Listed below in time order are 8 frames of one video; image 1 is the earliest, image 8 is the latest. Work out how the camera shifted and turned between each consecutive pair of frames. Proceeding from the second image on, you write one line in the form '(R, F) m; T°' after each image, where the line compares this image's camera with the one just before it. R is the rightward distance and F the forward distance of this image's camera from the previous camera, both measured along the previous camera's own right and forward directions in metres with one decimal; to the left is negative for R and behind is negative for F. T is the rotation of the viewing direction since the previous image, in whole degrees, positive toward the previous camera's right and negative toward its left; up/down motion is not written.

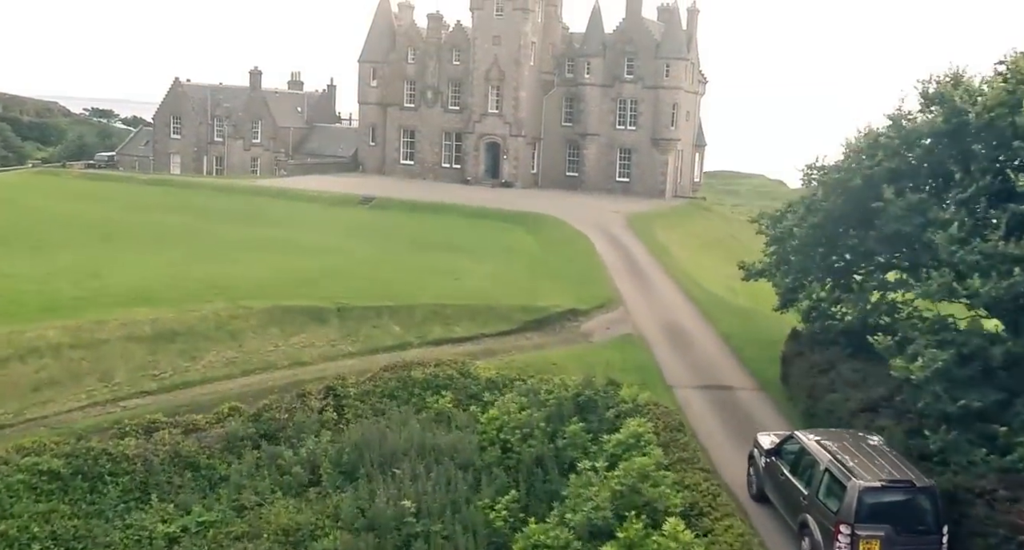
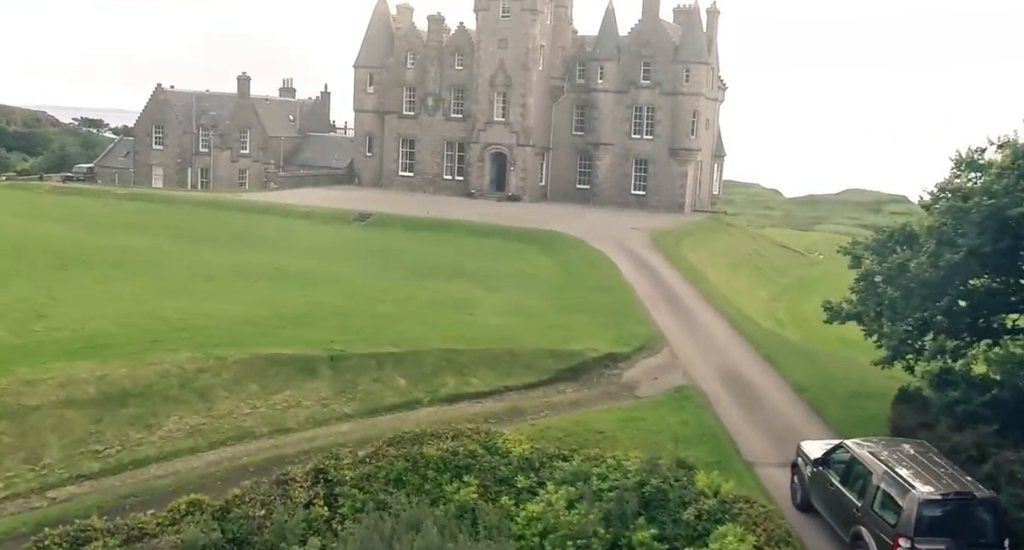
(-0.8, +4.0) m; 0°
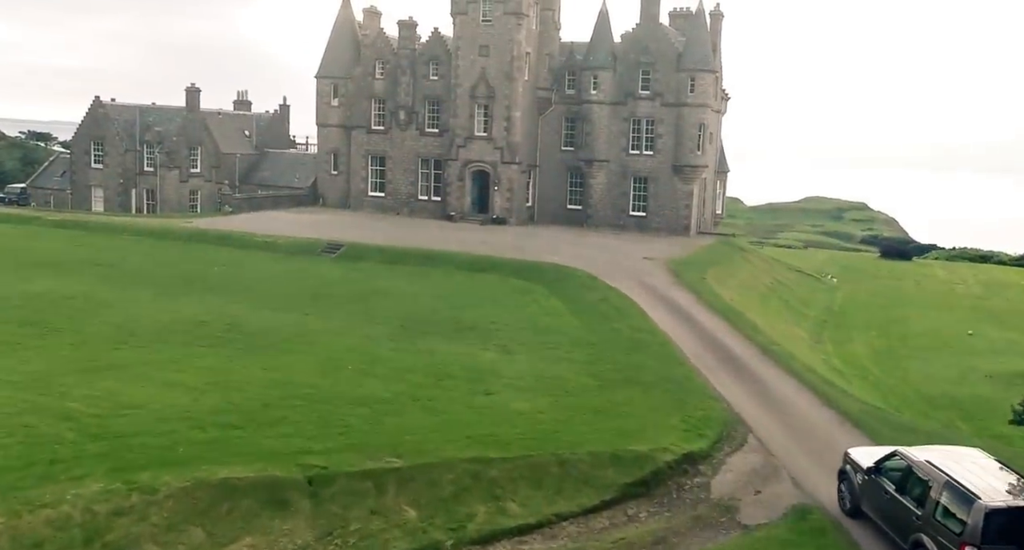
(-1.4, +5.4) m; +3°
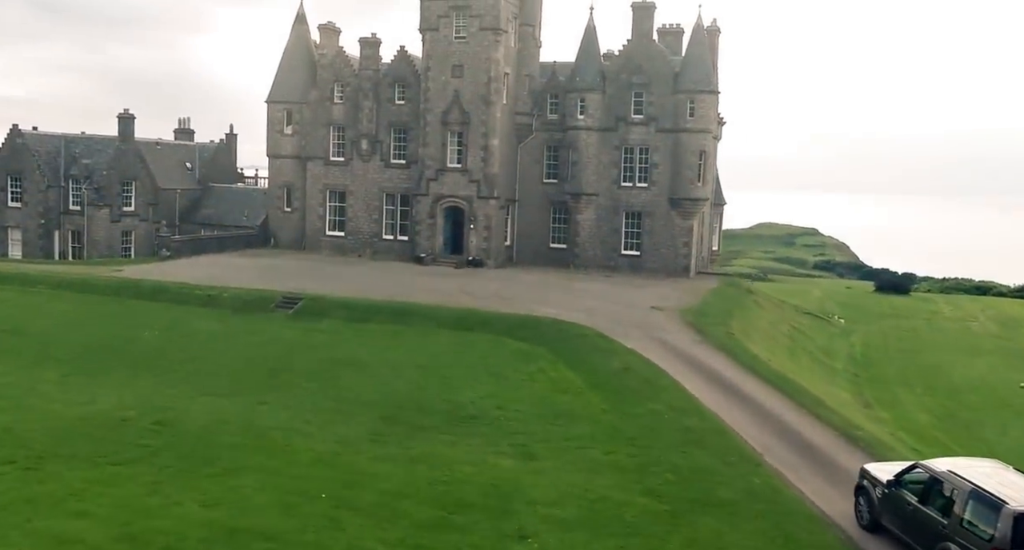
(-1.3, +5.1) m; +3°
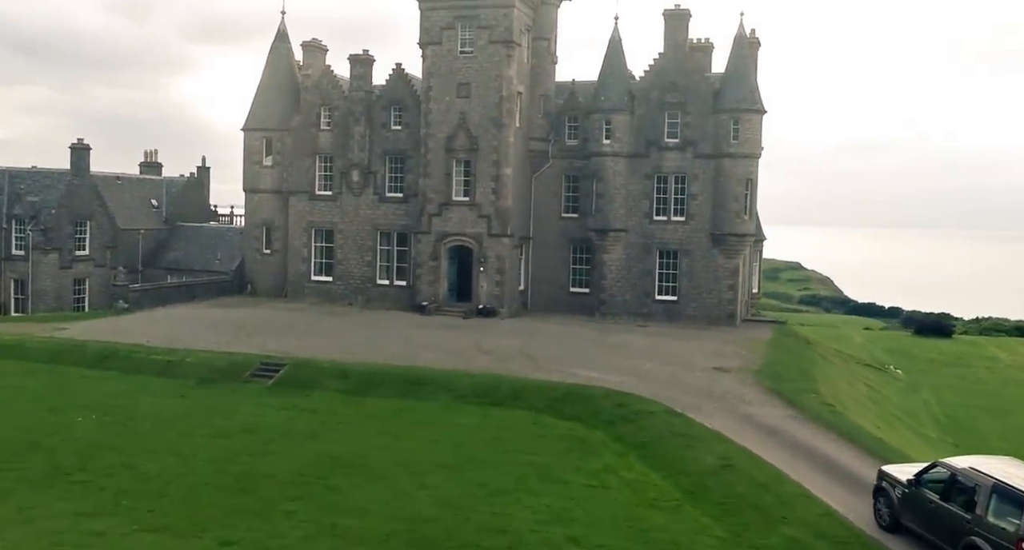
(-1.5, +5.8) m; +1°
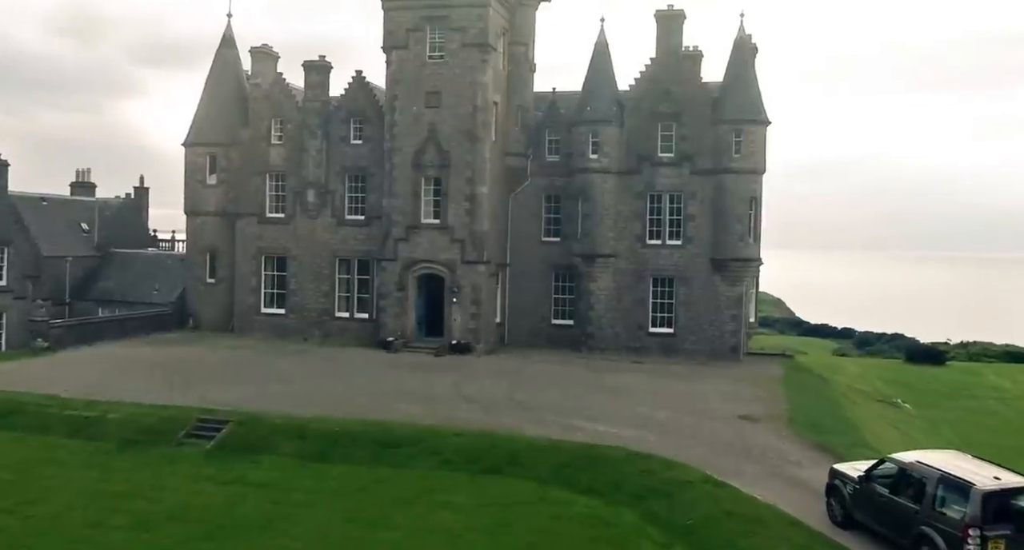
(-0.9, +4.0) m; +3°
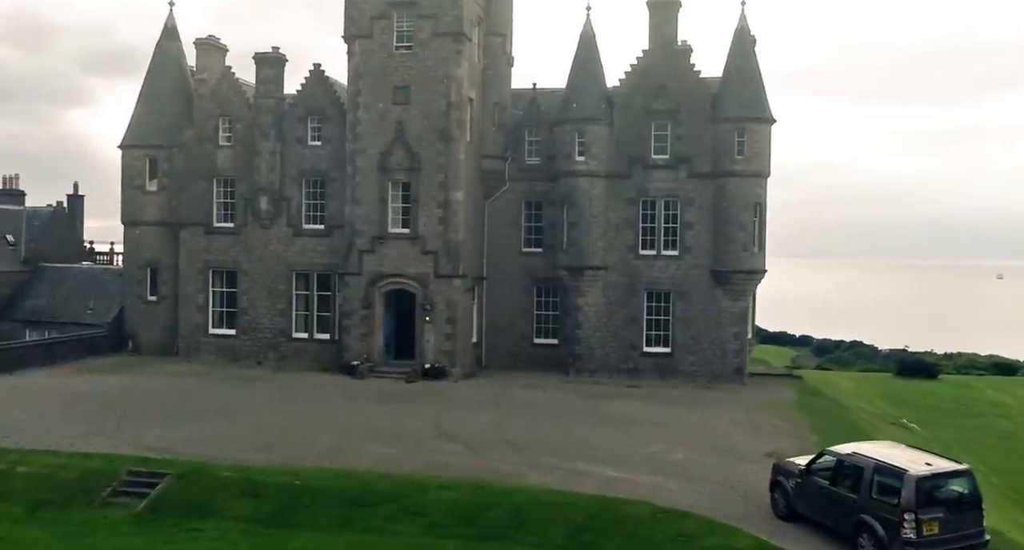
(-0.8, +3.3) m; +3°
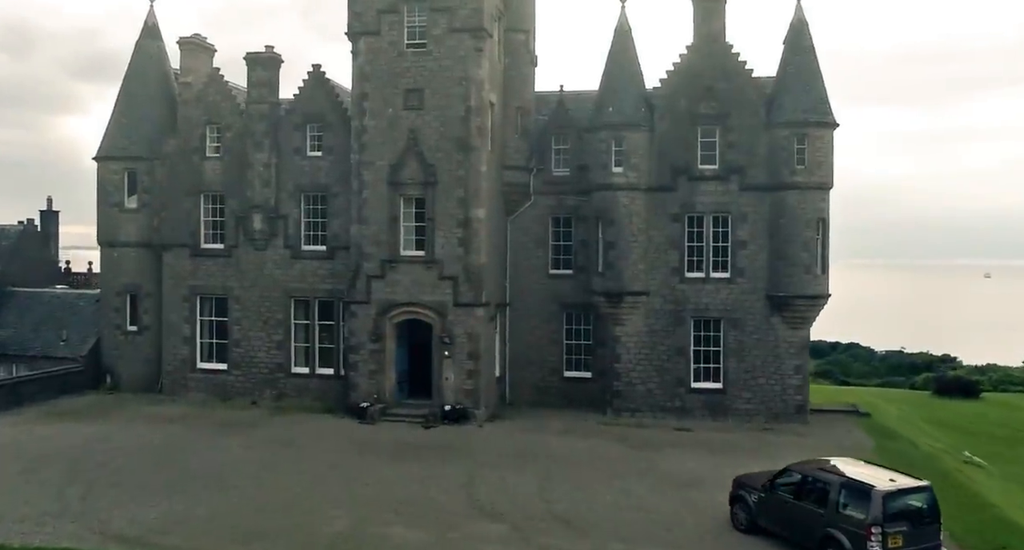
(-1.3, +3.5) m; +1°
